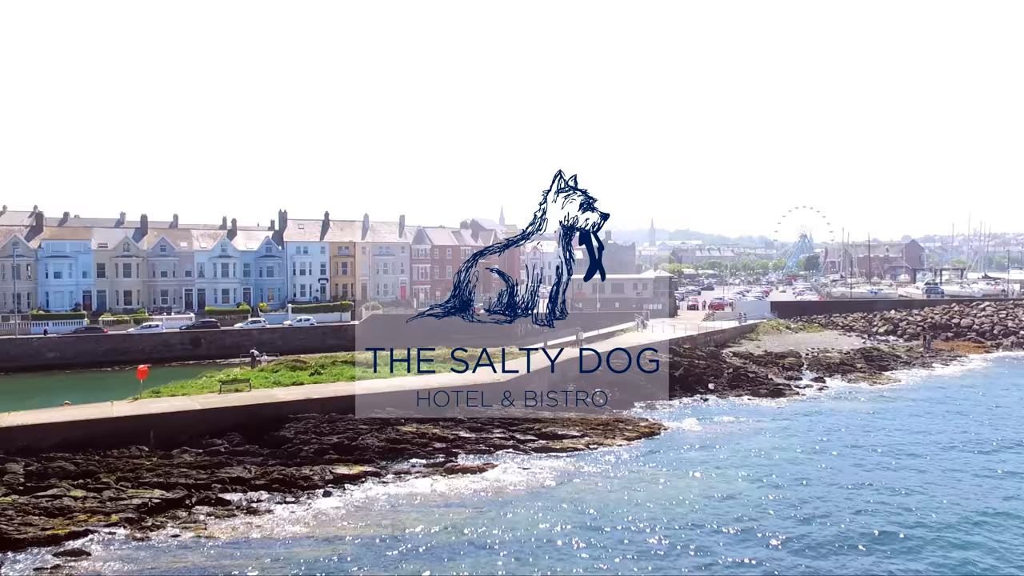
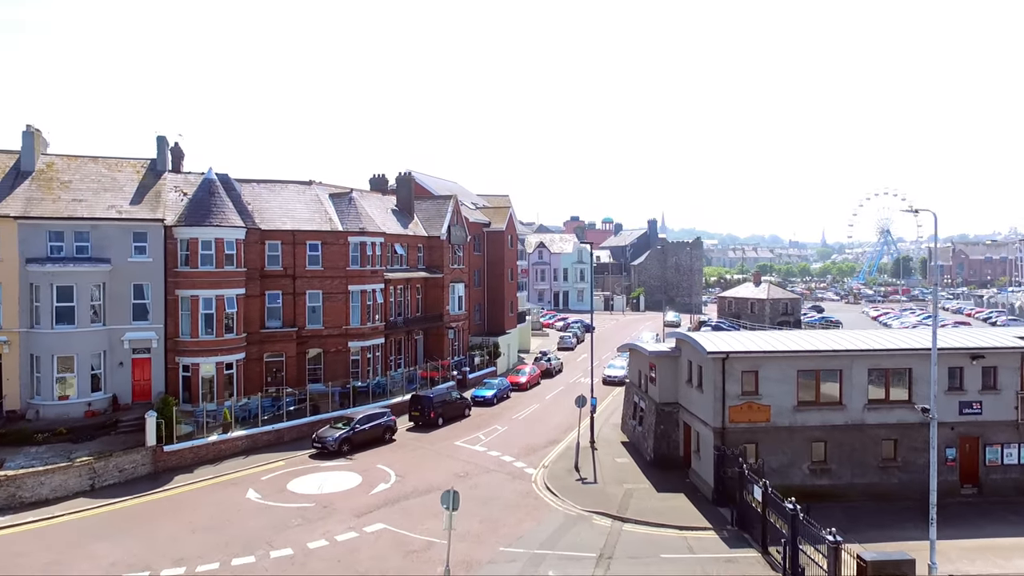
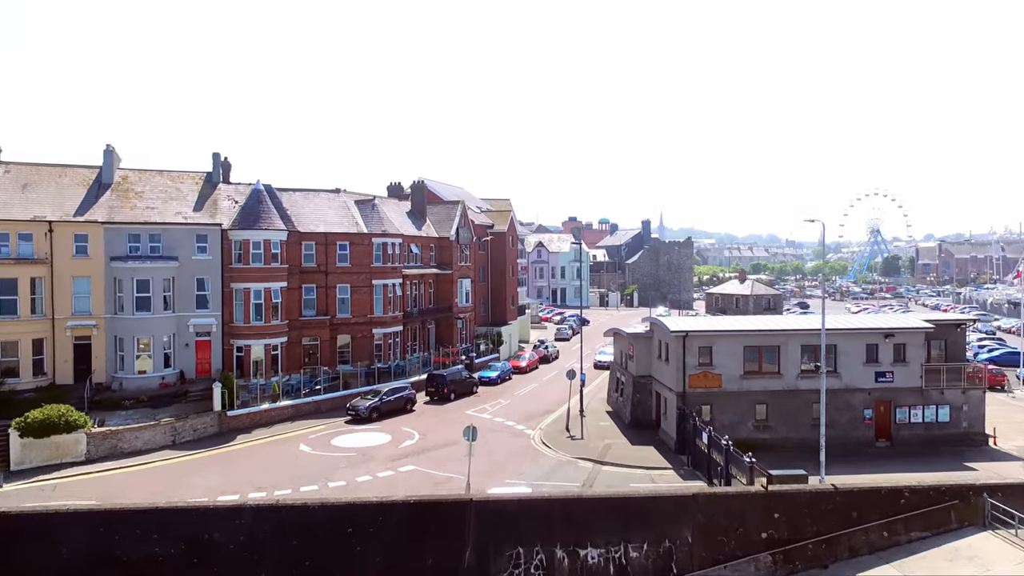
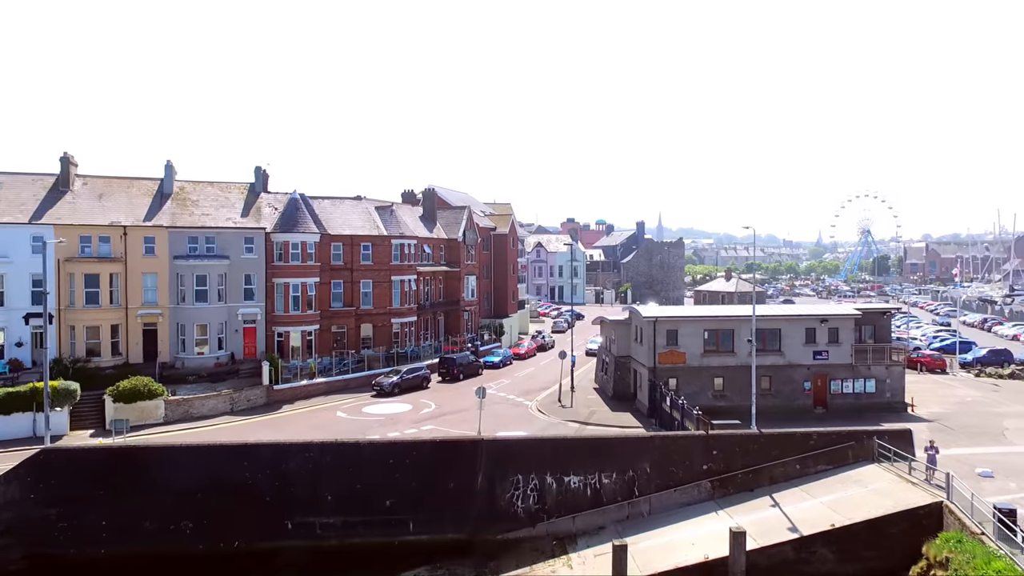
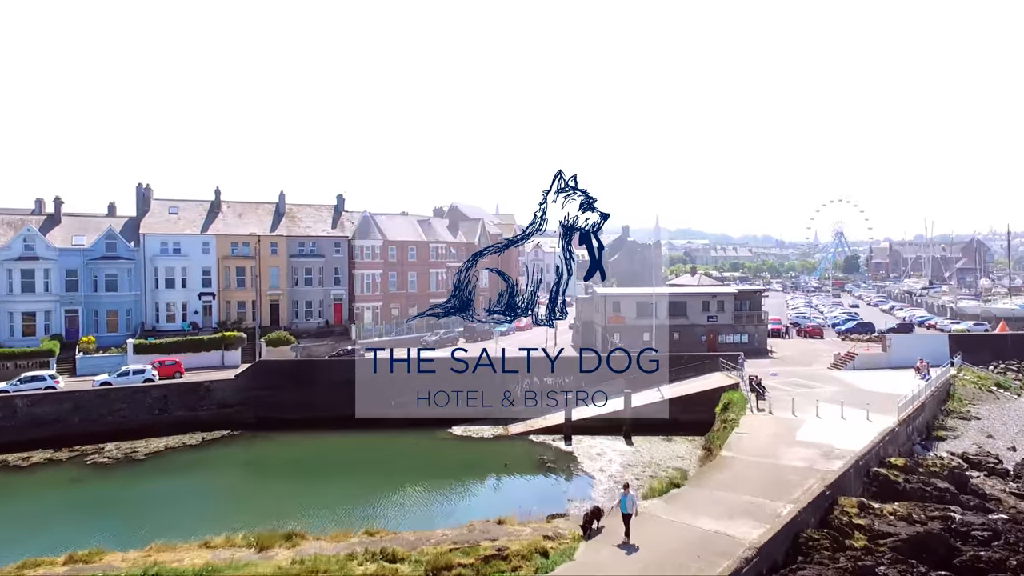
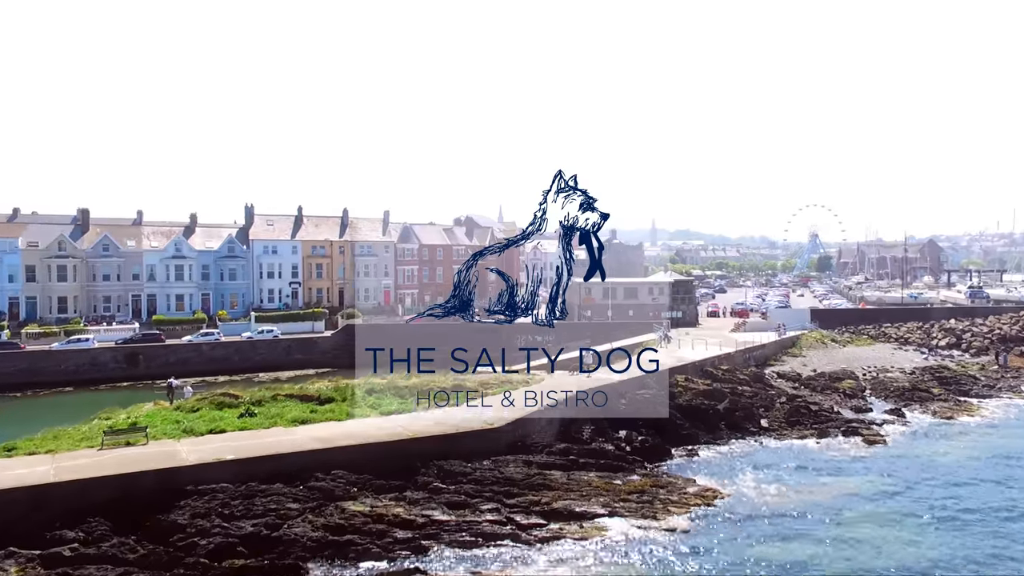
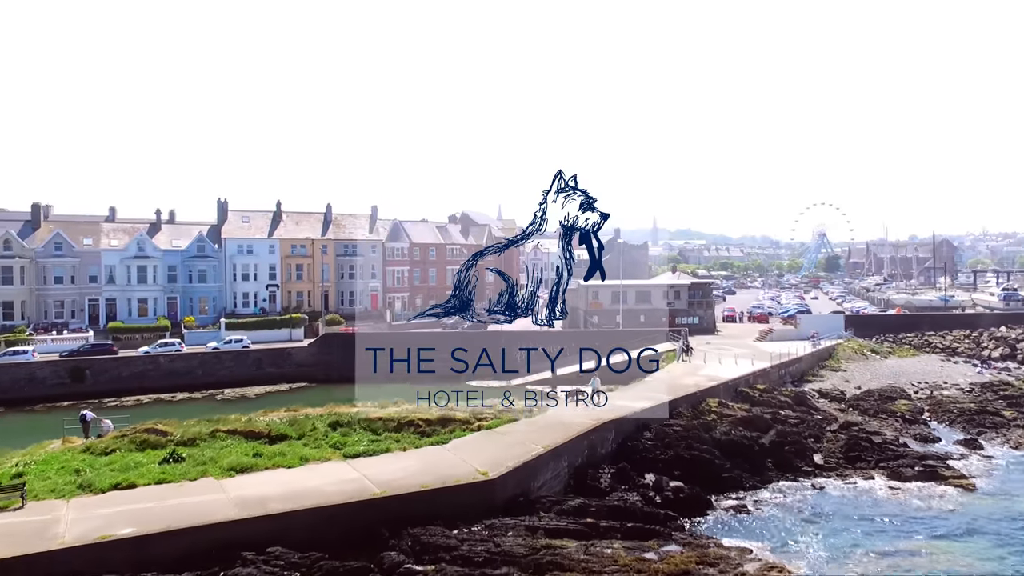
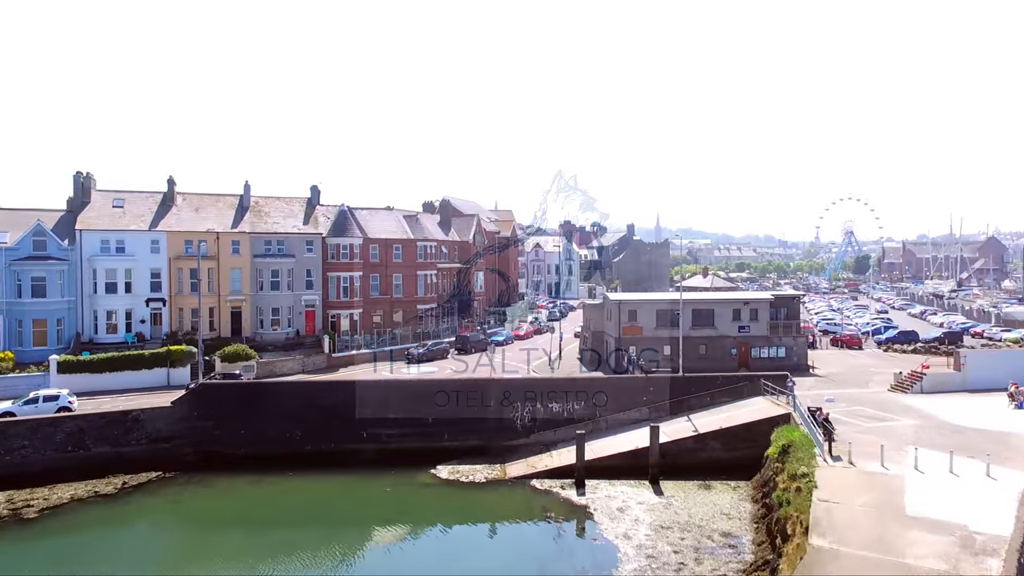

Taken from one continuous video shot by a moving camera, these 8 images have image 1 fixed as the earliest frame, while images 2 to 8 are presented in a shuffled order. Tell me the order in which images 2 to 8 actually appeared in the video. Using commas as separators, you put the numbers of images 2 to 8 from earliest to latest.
6, 7, 5, 8, 4, 3, 2
